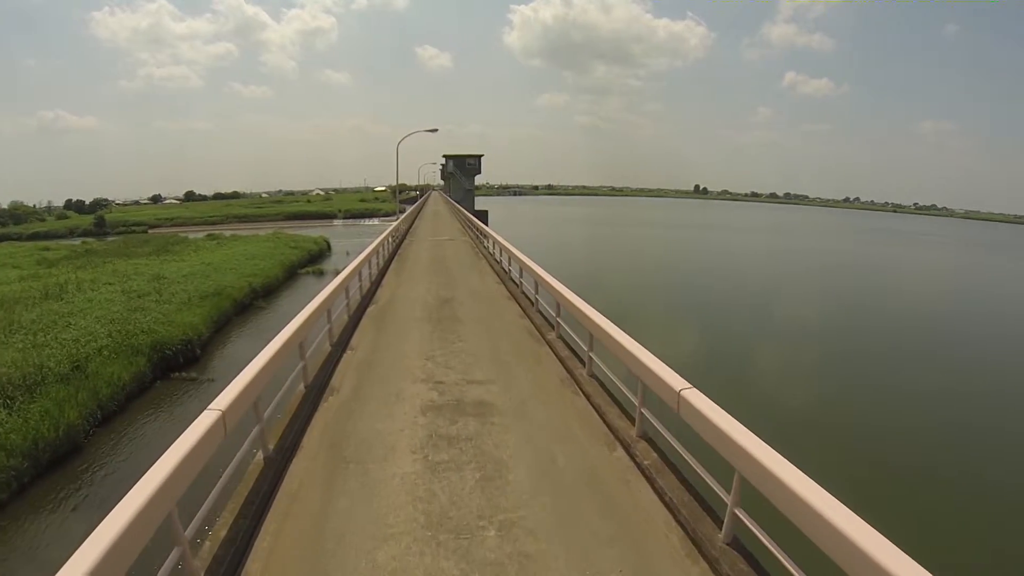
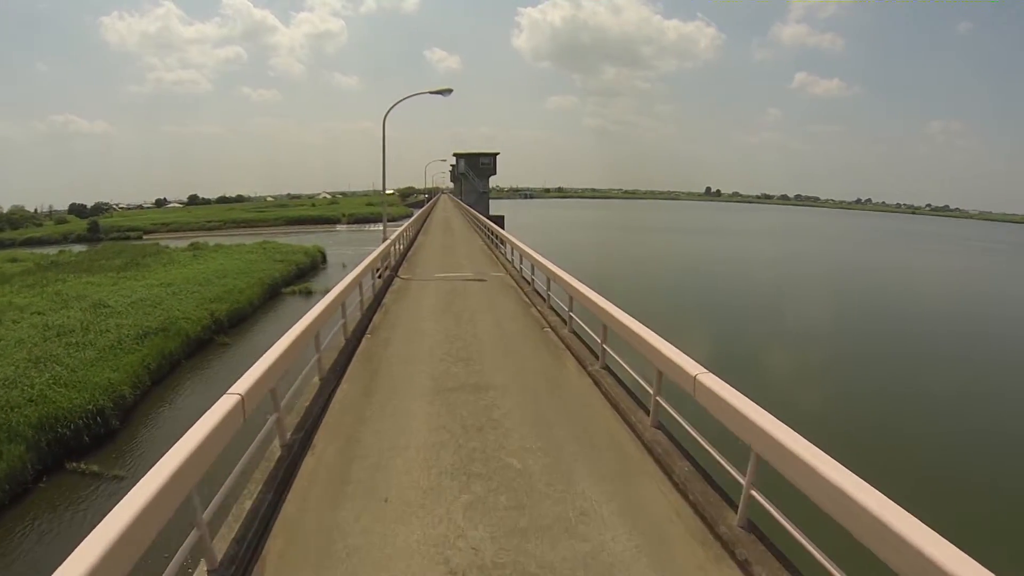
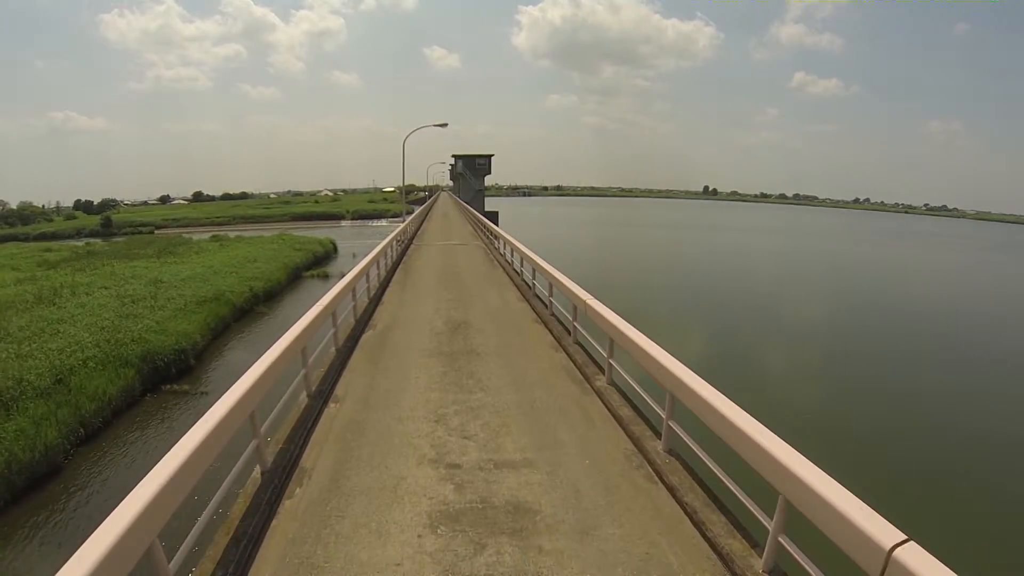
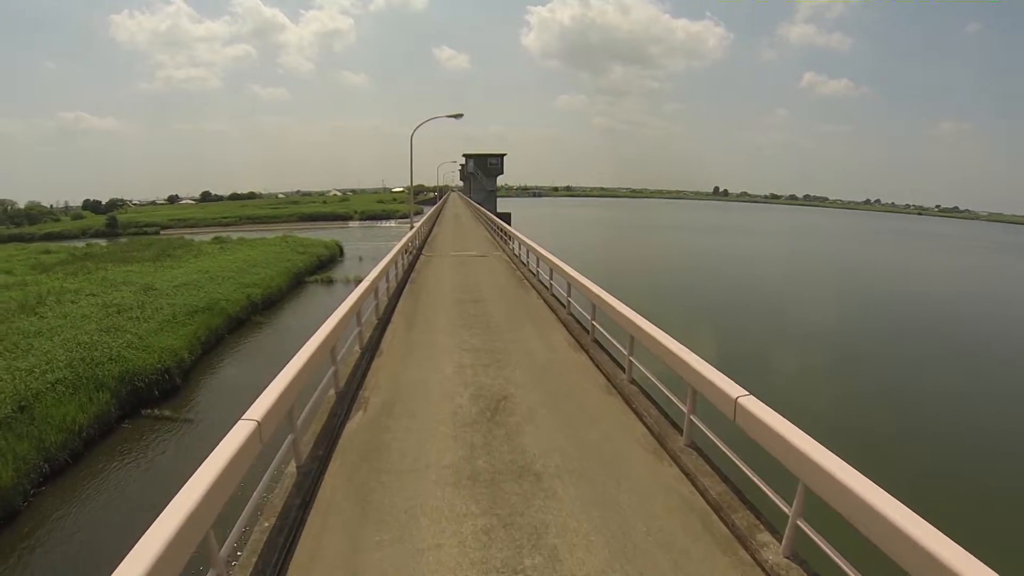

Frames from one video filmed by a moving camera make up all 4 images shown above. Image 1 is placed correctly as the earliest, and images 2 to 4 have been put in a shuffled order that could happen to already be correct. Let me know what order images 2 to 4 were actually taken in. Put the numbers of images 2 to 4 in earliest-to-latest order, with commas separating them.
3, 4, 2
